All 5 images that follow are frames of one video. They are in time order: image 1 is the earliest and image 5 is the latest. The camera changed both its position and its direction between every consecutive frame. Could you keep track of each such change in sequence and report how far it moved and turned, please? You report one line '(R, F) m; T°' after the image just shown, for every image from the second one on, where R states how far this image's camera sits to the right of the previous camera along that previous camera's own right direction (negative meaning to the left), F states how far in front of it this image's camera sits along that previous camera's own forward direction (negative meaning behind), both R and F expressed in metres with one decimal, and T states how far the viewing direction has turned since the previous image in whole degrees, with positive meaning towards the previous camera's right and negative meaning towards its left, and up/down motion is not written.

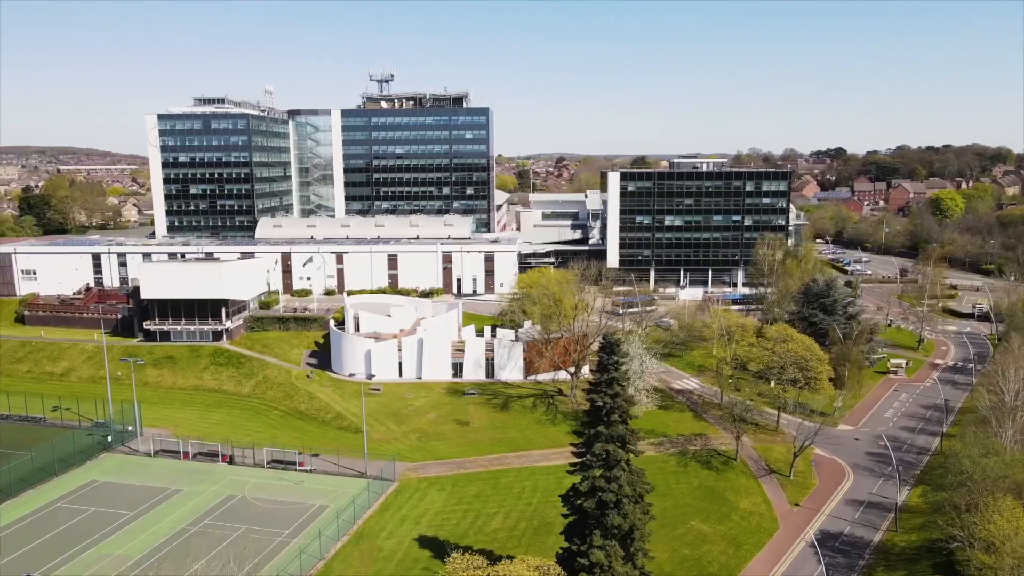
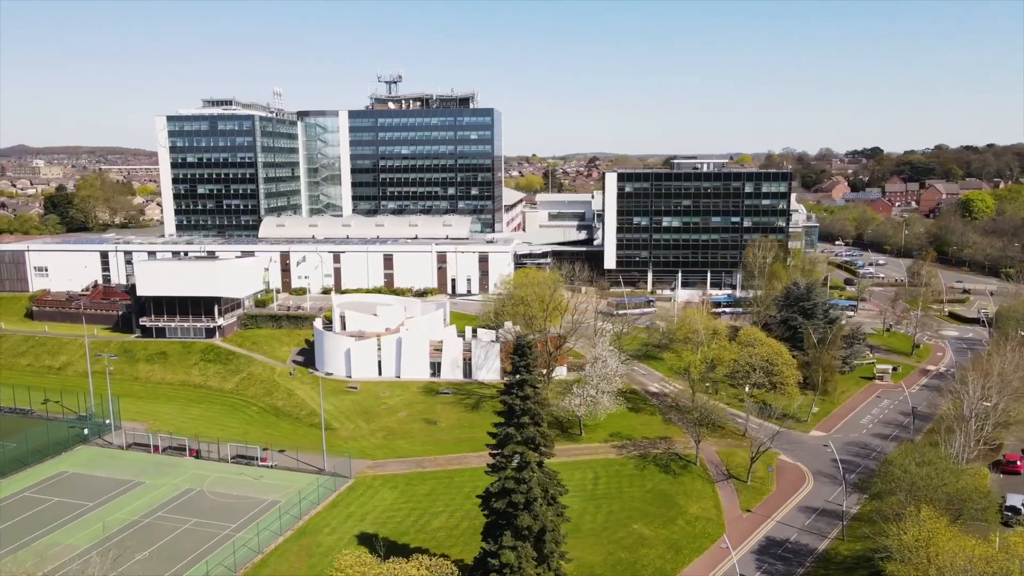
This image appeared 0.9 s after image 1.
(+4.7, -0.1) m; -3°
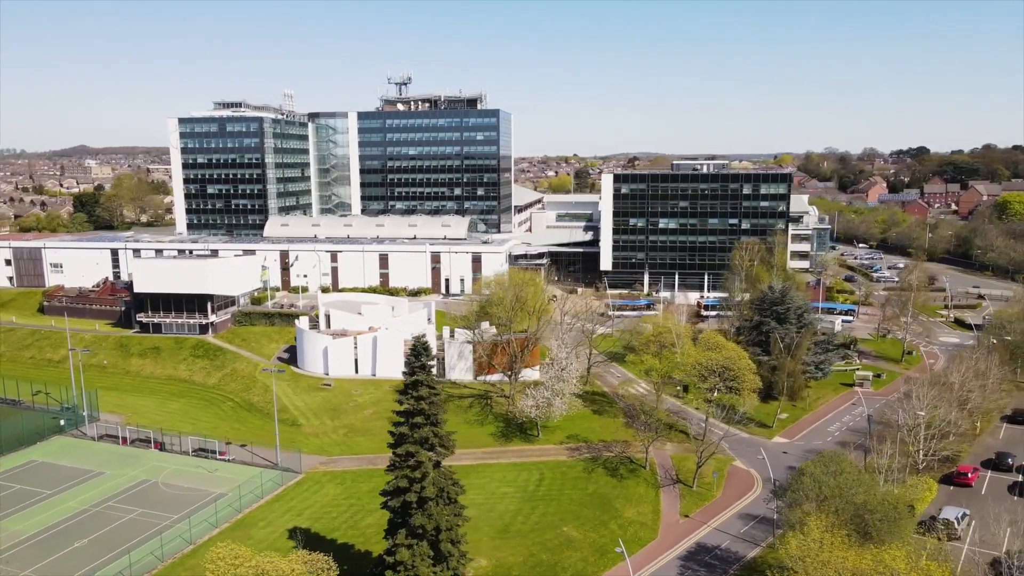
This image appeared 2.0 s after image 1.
(+5.7, -0.1) m; -3°
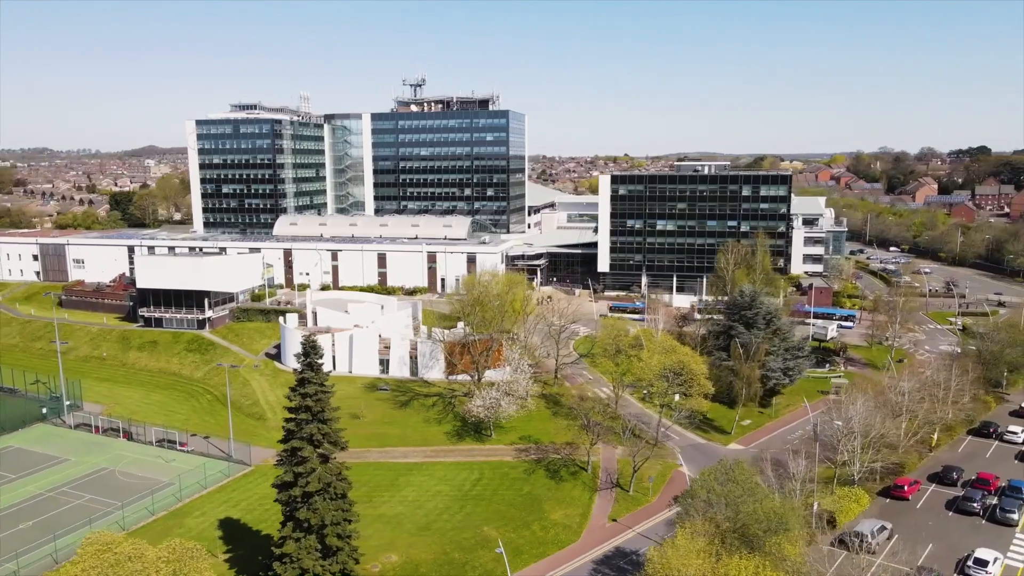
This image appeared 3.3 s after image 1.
(+6.6, -0.1) m; -4°
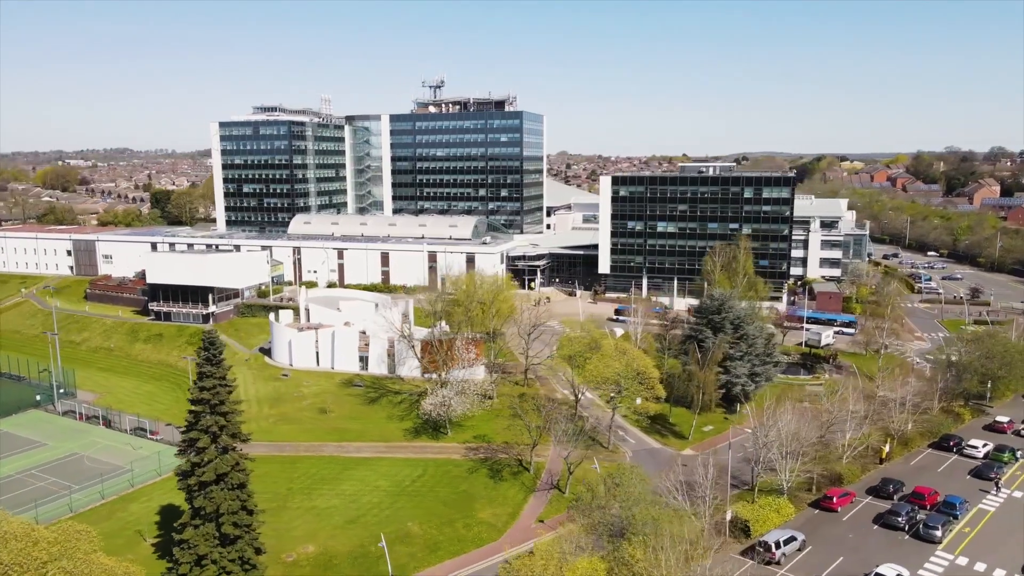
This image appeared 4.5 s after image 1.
(+6.9, -0.2) m; -5°
